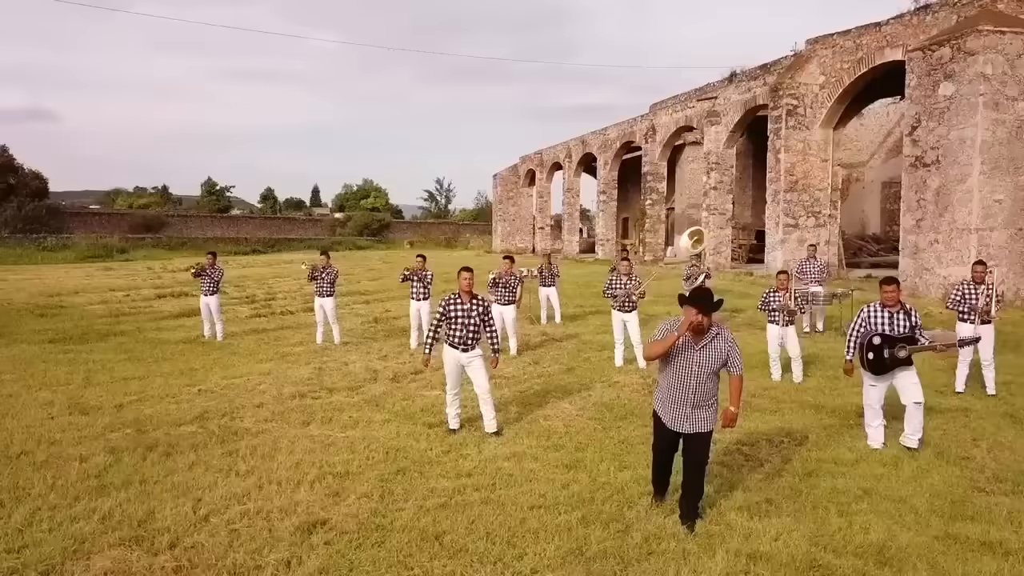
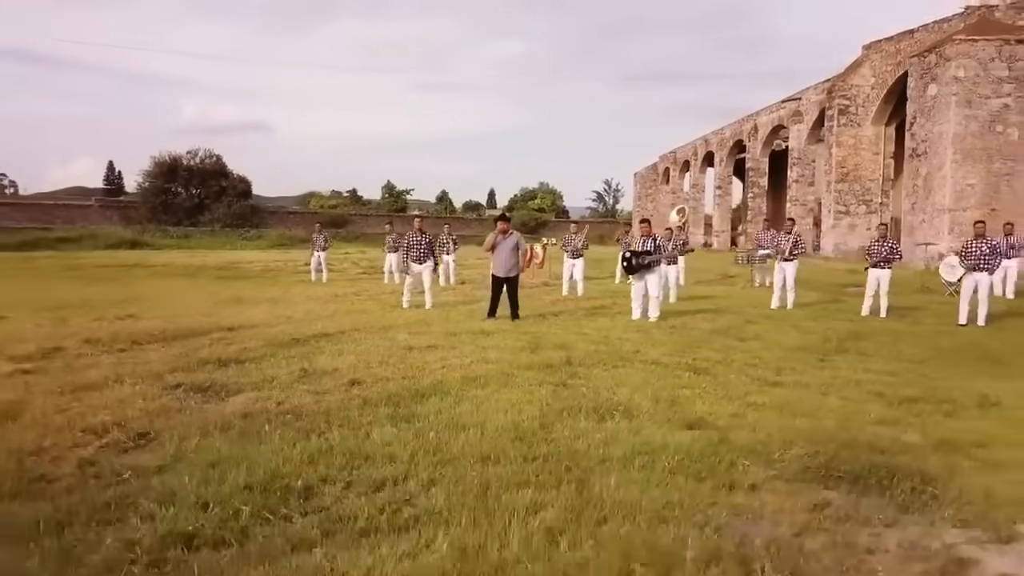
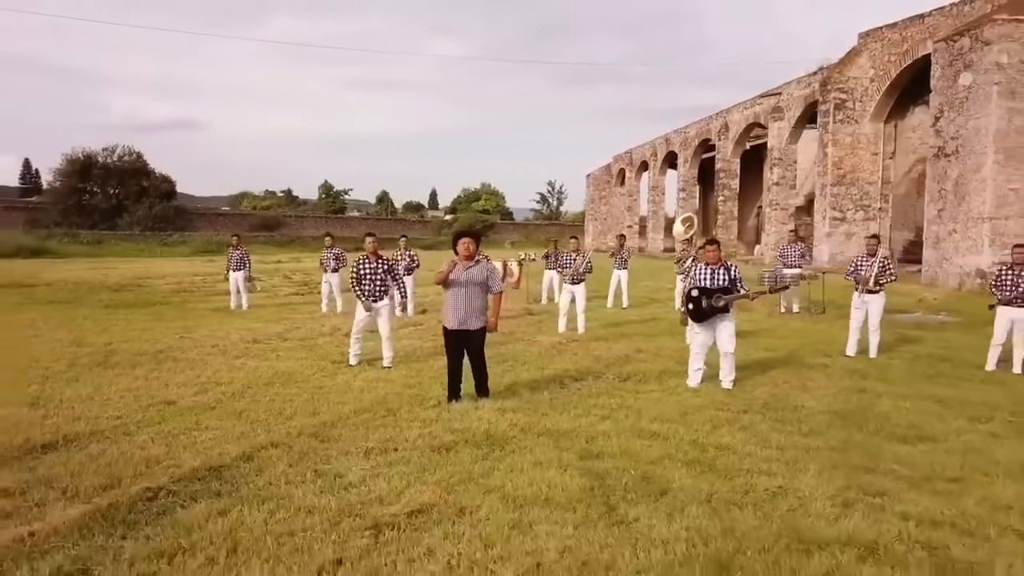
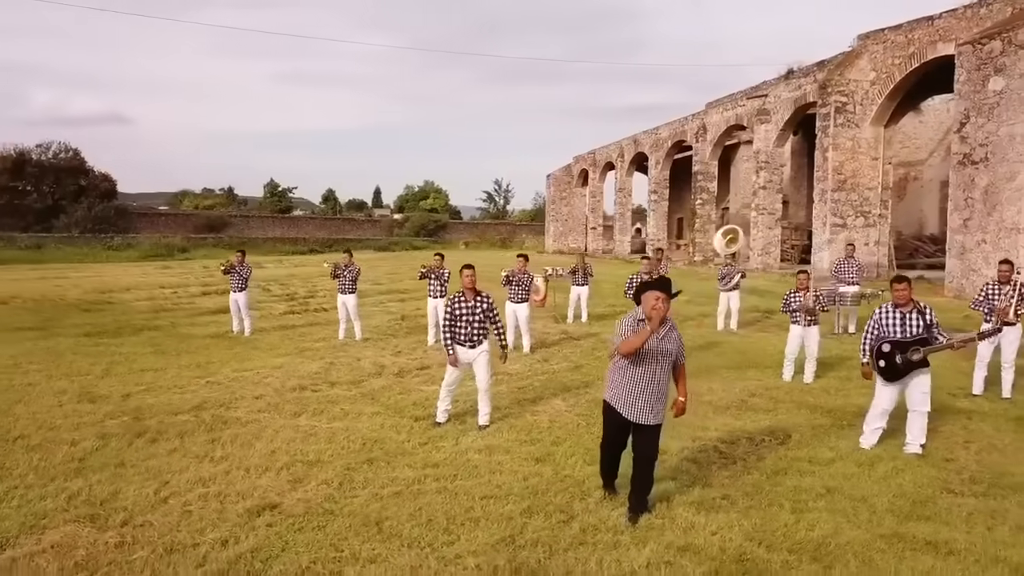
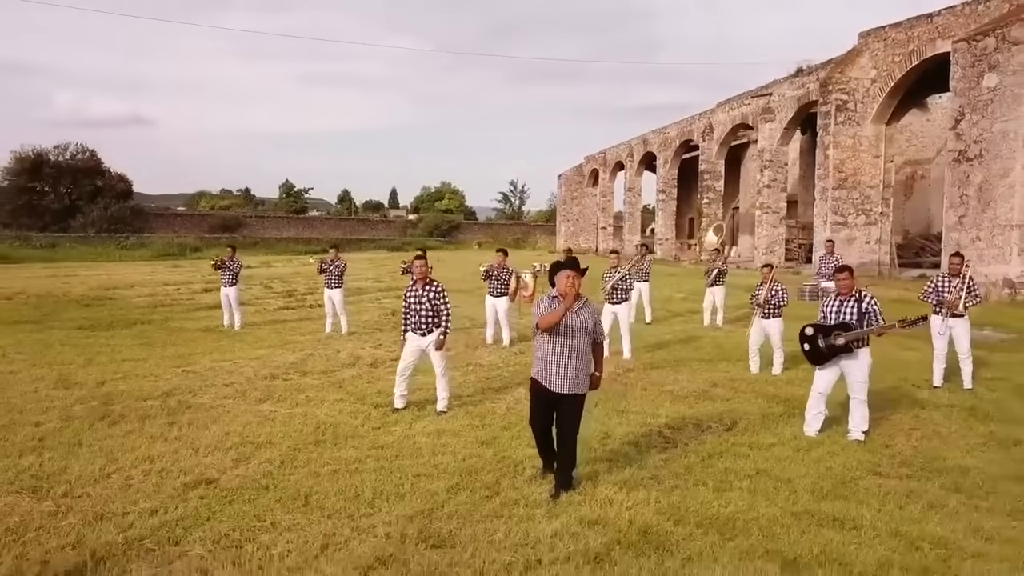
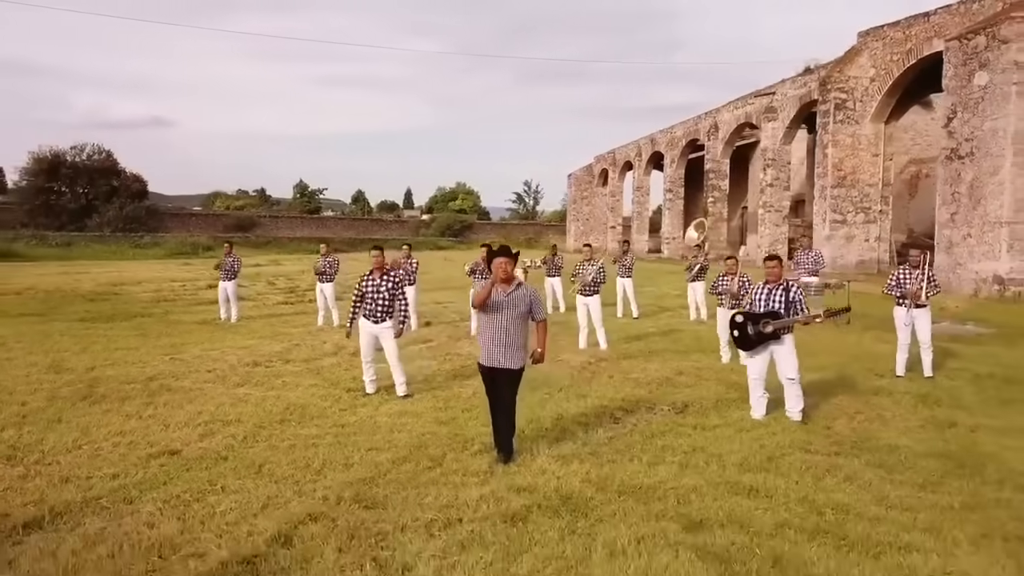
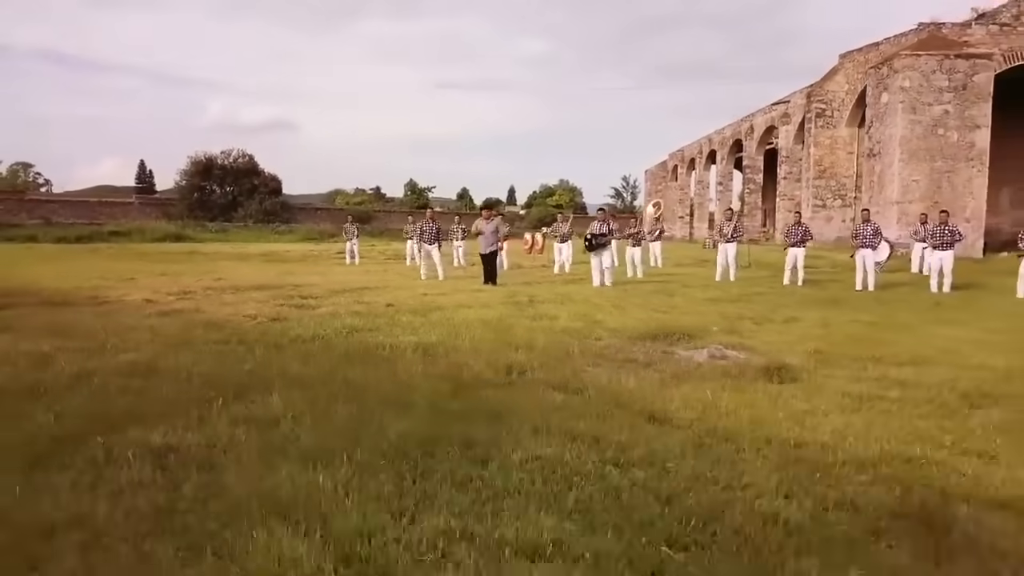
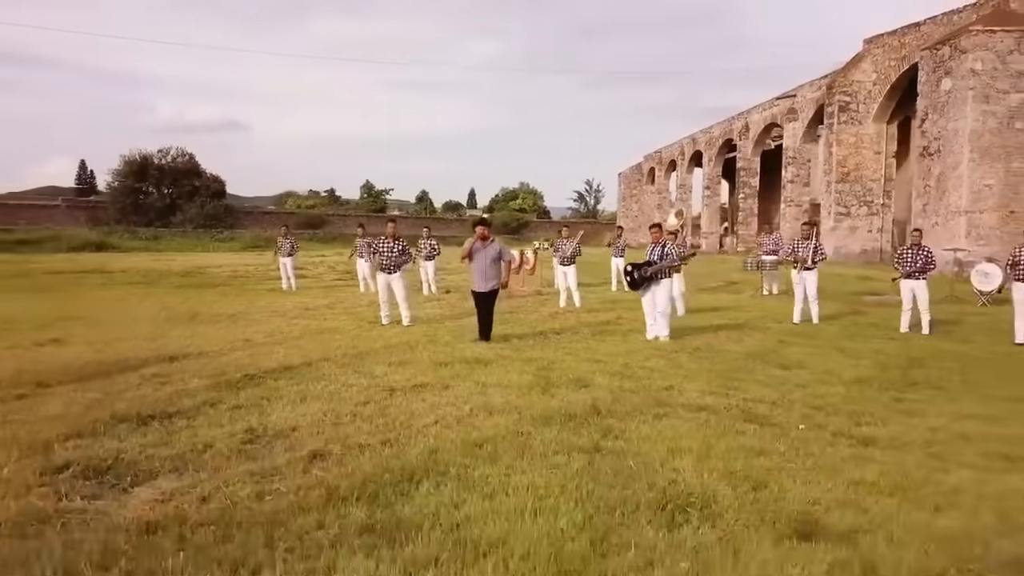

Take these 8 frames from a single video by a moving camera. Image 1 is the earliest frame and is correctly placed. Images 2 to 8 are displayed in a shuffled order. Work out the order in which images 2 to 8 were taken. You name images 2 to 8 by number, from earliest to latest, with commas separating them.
4, 5, 6, 3, 8, 2, 7
